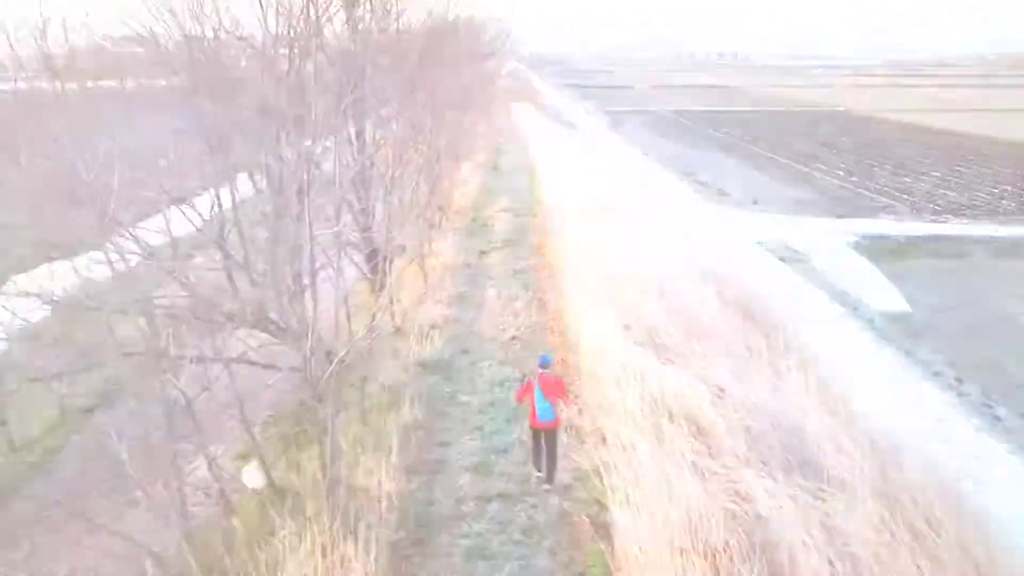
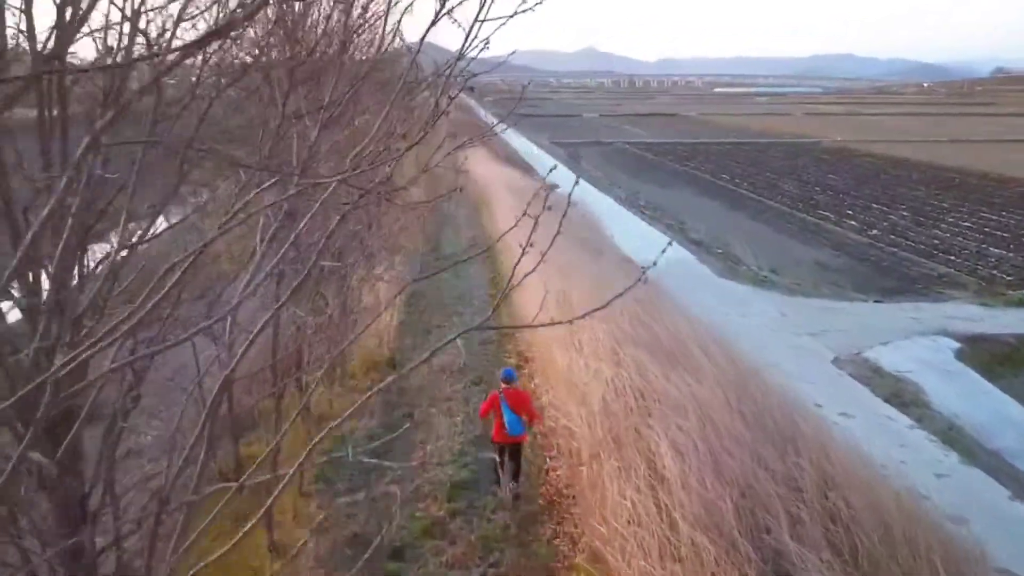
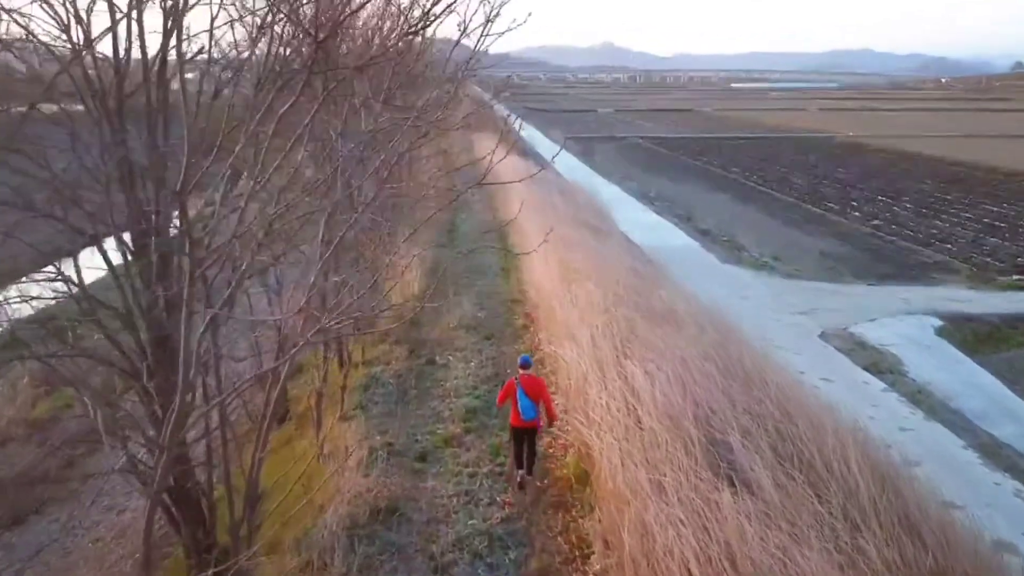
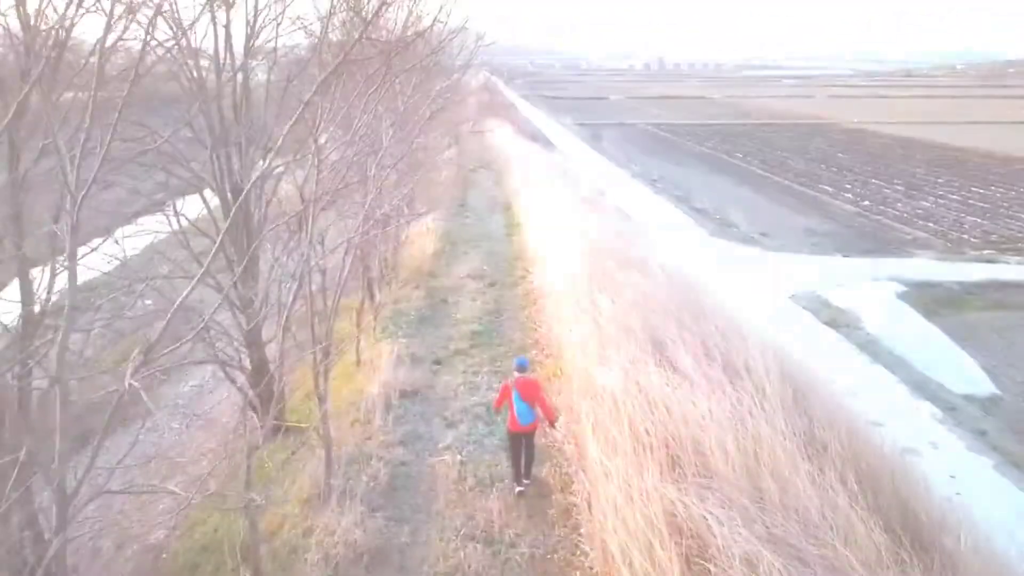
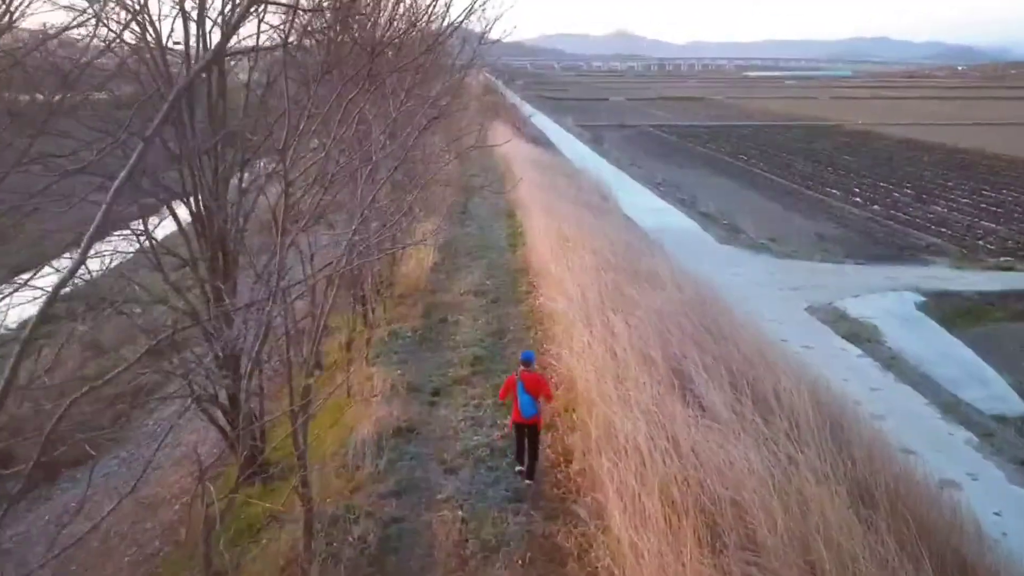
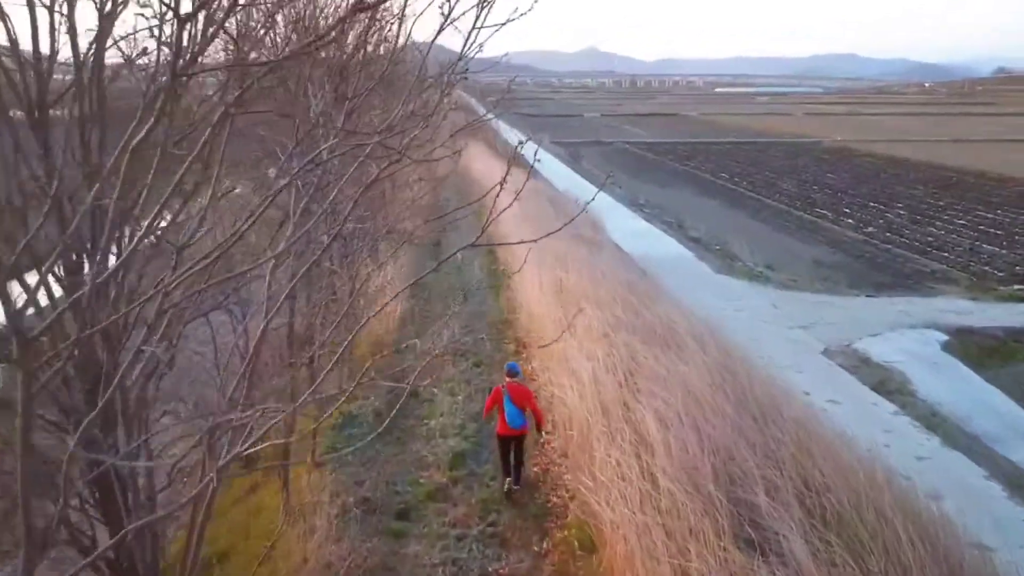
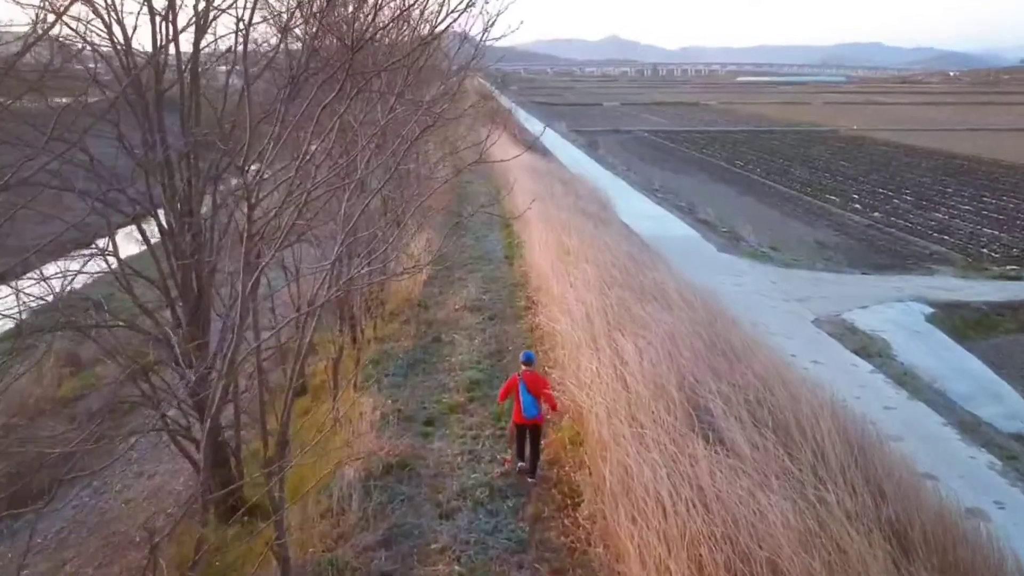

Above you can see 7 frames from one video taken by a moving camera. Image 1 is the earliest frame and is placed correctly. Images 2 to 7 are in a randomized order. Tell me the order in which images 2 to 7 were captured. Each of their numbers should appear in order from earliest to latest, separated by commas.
4, 5, 7, 3, 6, 2
